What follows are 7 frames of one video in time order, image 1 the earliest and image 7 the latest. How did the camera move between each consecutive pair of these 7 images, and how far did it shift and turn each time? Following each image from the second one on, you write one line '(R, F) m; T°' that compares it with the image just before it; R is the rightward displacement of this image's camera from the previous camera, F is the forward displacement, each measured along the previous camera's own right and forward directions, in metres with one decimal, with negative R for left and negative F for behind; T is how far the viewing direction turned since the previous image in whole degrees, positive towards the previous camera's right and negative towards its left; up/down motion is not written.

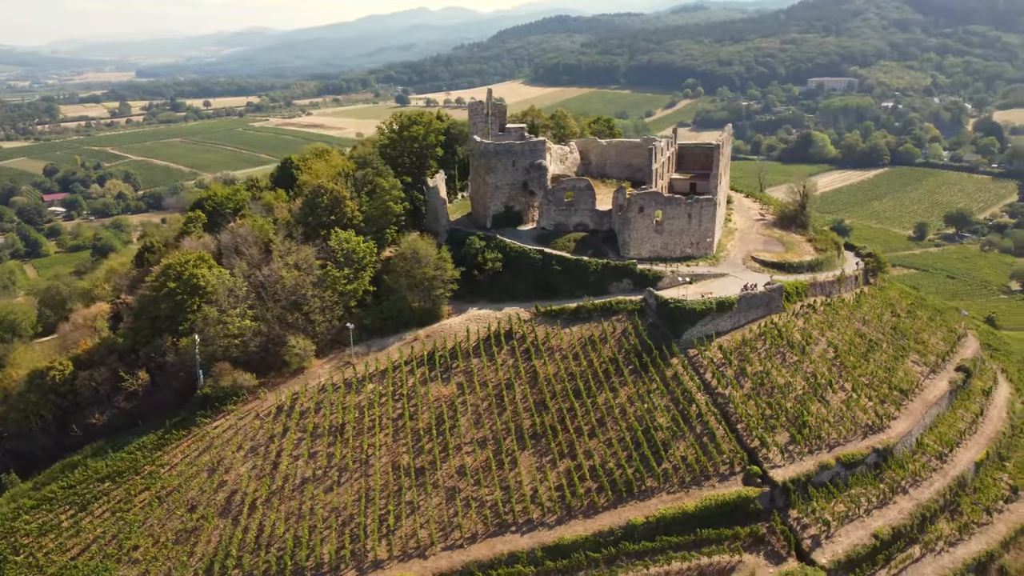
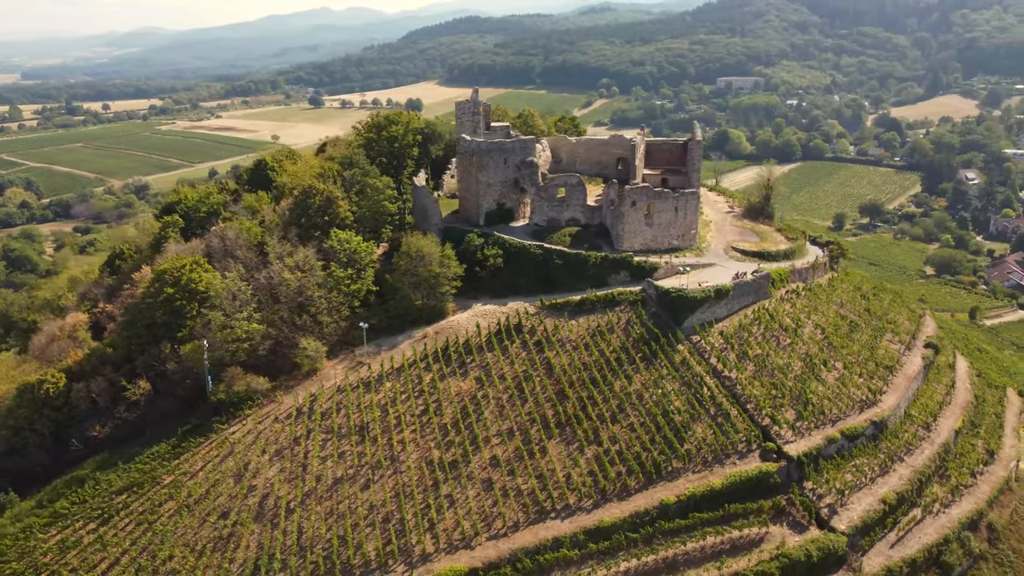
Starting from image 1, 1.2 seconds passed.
(-3.2, -0.4) m; +6°
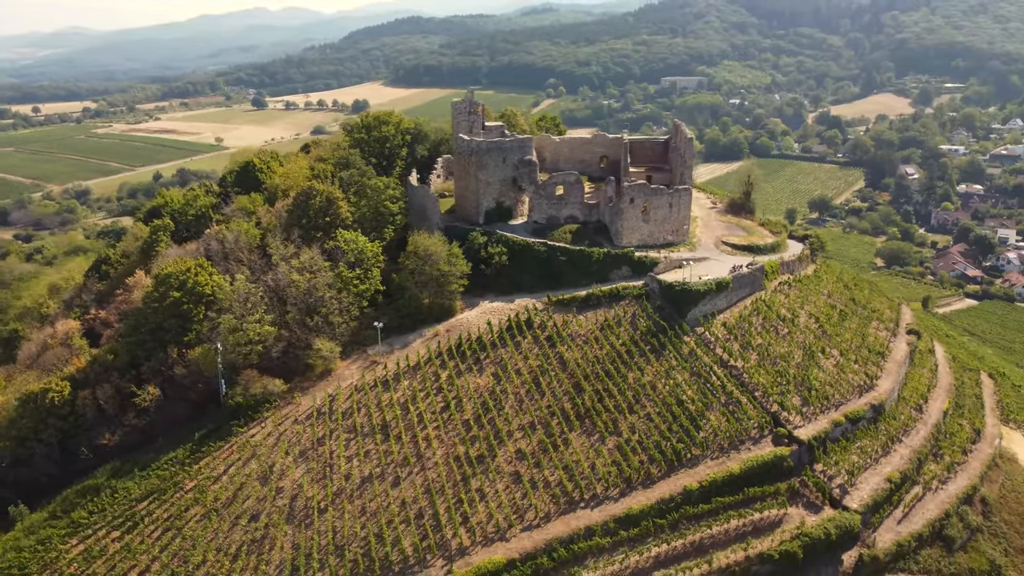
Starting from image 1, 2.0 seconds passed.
(-2.2, -0.3) m; +4°
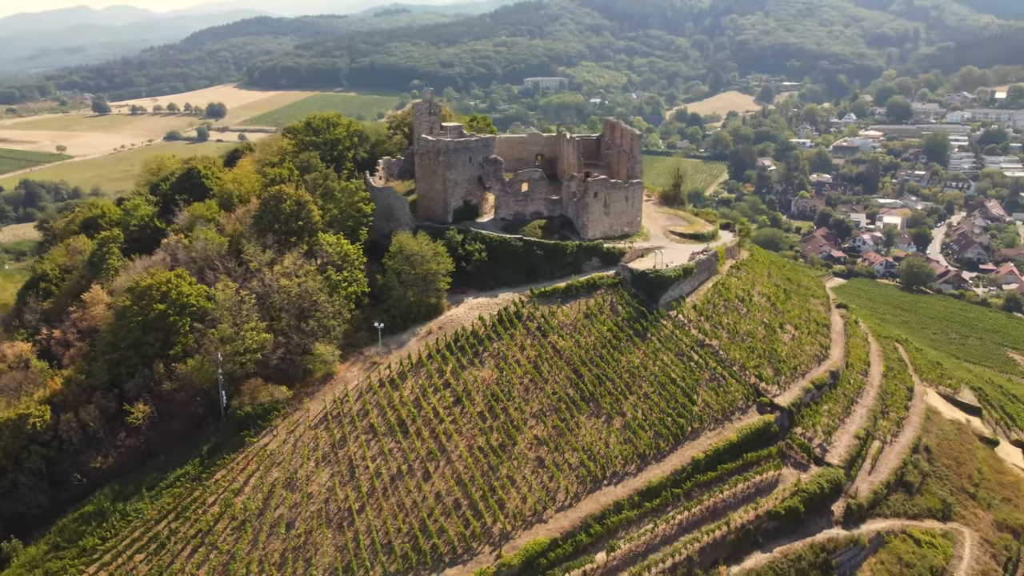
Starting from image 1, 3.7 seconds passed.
(-4.5, -0.5) m; +10°
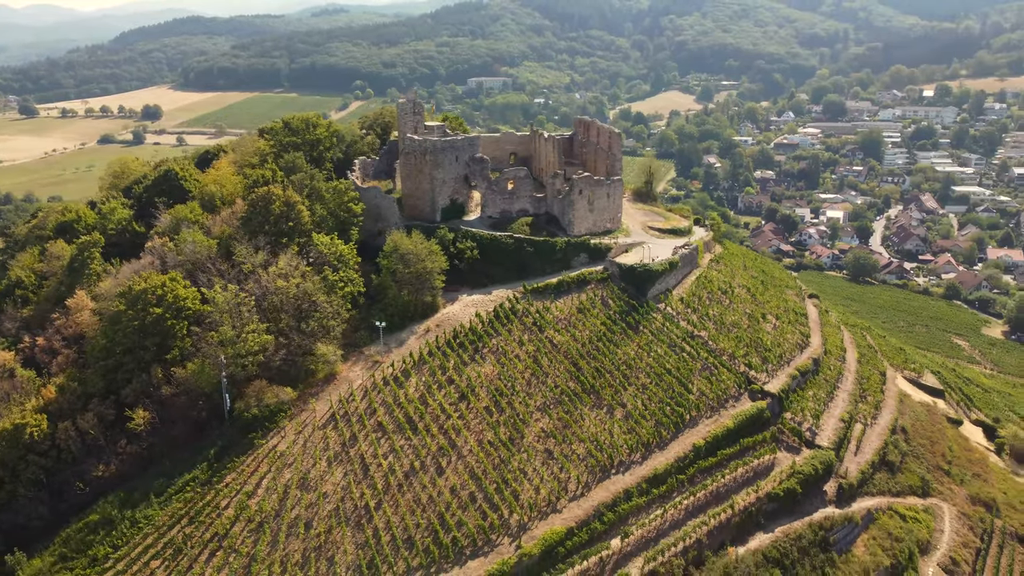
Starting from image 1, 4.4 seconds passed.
(-1.9, -0.3) m; +4°
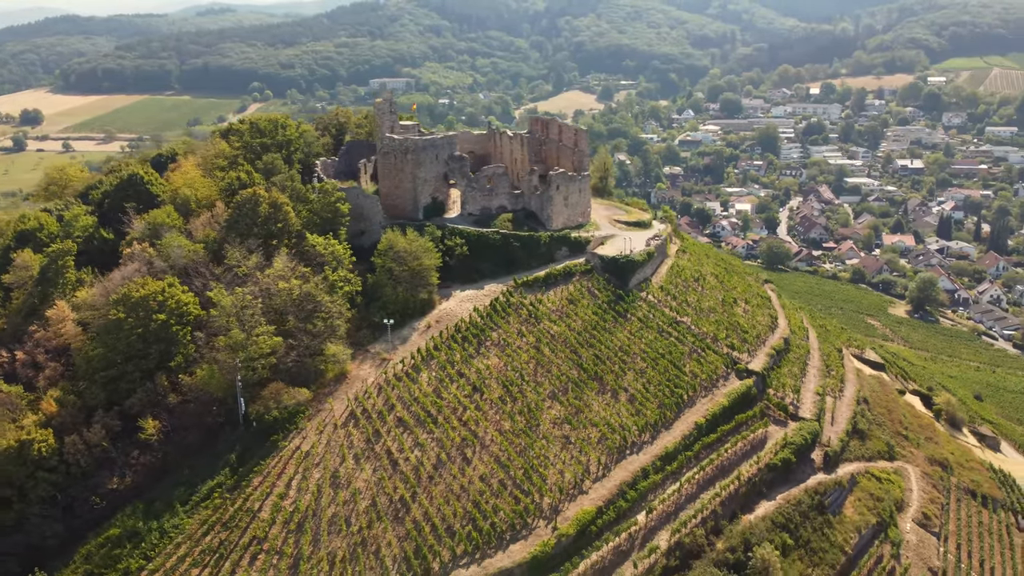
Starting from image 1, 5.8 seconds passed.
(-3.5, -0.5) m; +7°
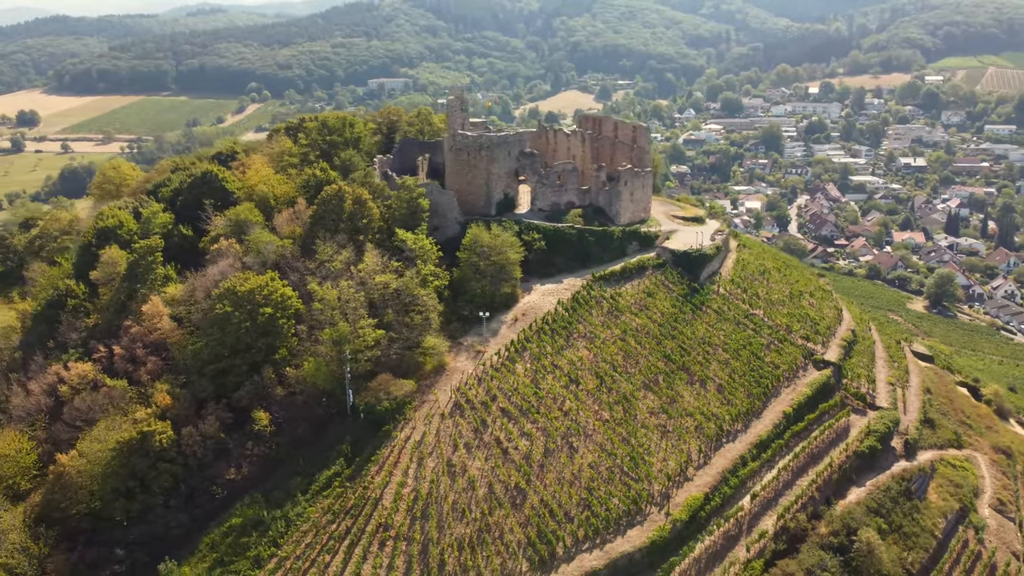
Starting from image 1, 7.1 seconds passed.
(-3.5, -0.5) m; +1°
